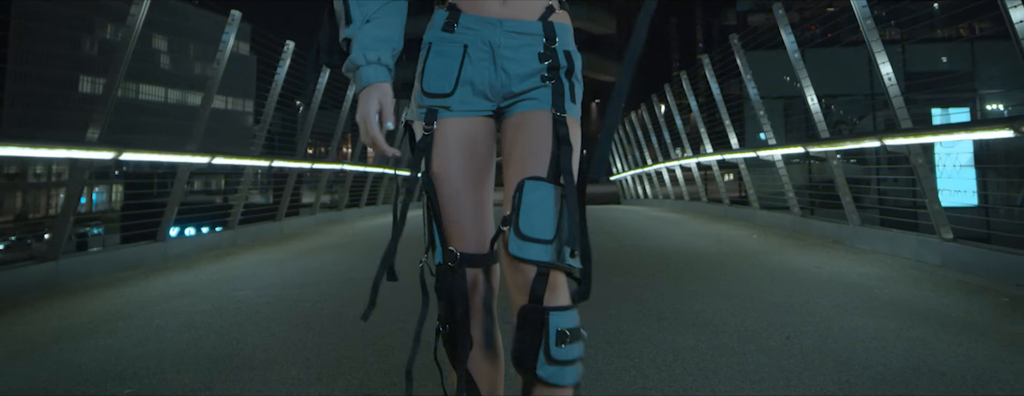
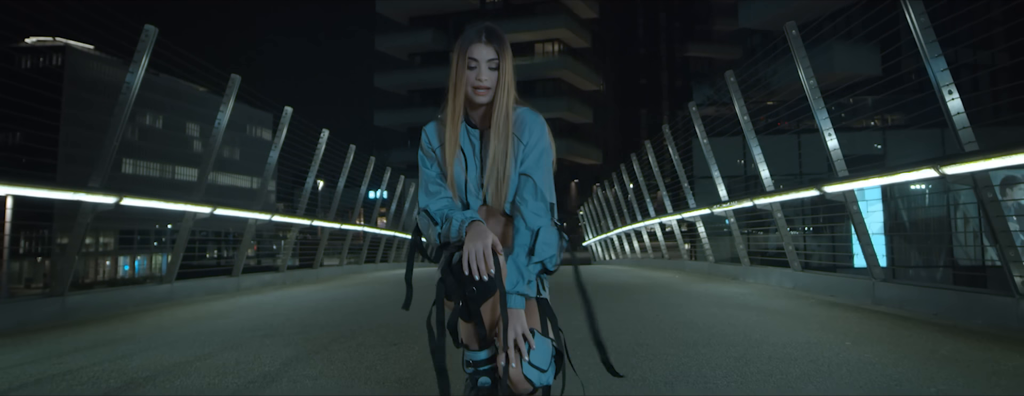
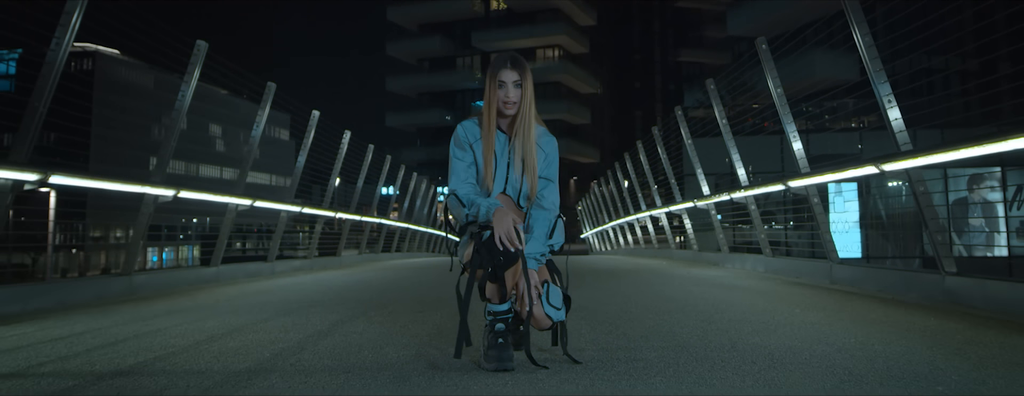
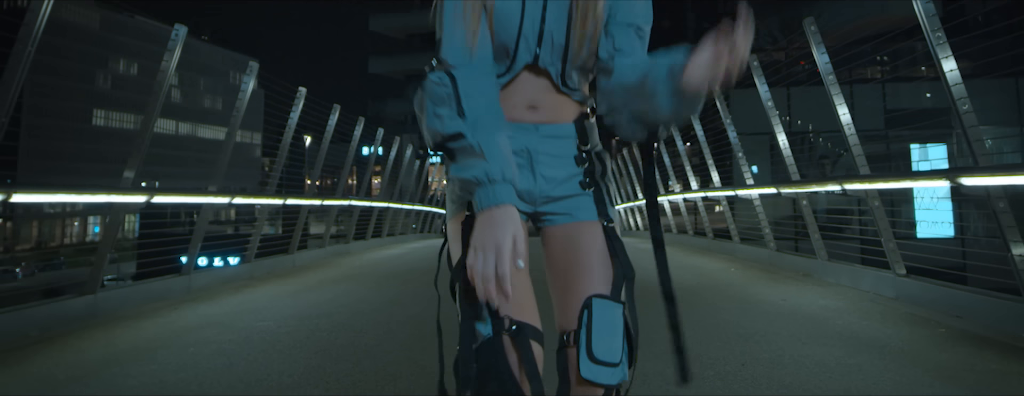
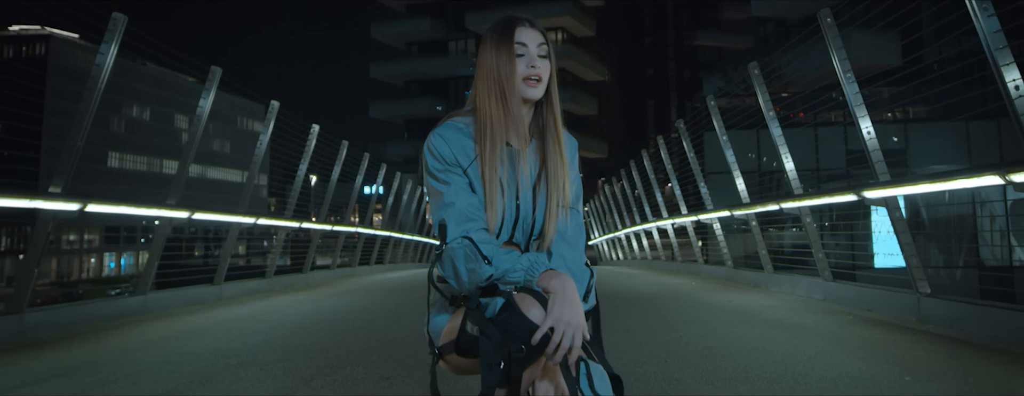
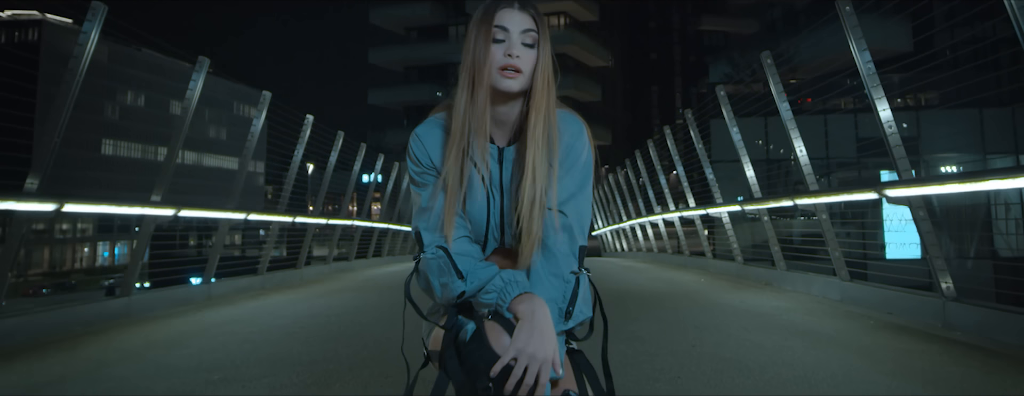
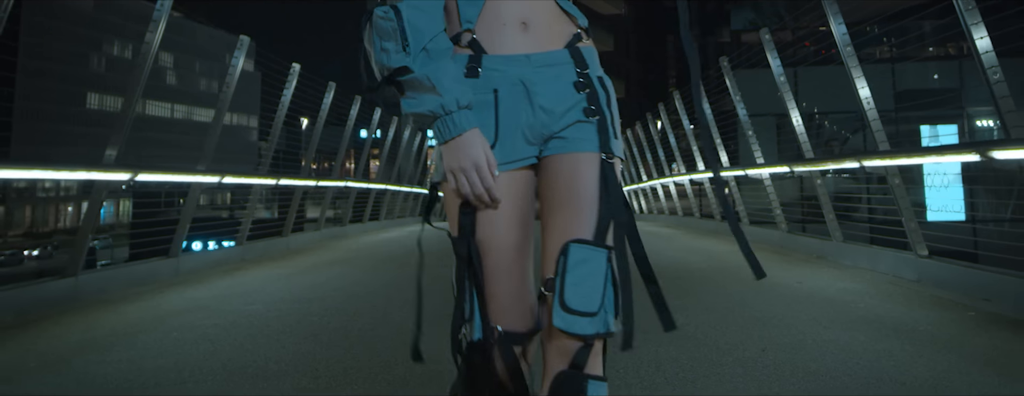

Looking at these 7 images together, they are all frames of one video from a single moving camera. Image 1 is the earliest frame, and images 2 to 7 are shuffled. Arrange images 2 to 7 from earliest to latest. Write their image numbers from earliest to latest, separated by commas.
7, 4, 6, 5, 2, 3
